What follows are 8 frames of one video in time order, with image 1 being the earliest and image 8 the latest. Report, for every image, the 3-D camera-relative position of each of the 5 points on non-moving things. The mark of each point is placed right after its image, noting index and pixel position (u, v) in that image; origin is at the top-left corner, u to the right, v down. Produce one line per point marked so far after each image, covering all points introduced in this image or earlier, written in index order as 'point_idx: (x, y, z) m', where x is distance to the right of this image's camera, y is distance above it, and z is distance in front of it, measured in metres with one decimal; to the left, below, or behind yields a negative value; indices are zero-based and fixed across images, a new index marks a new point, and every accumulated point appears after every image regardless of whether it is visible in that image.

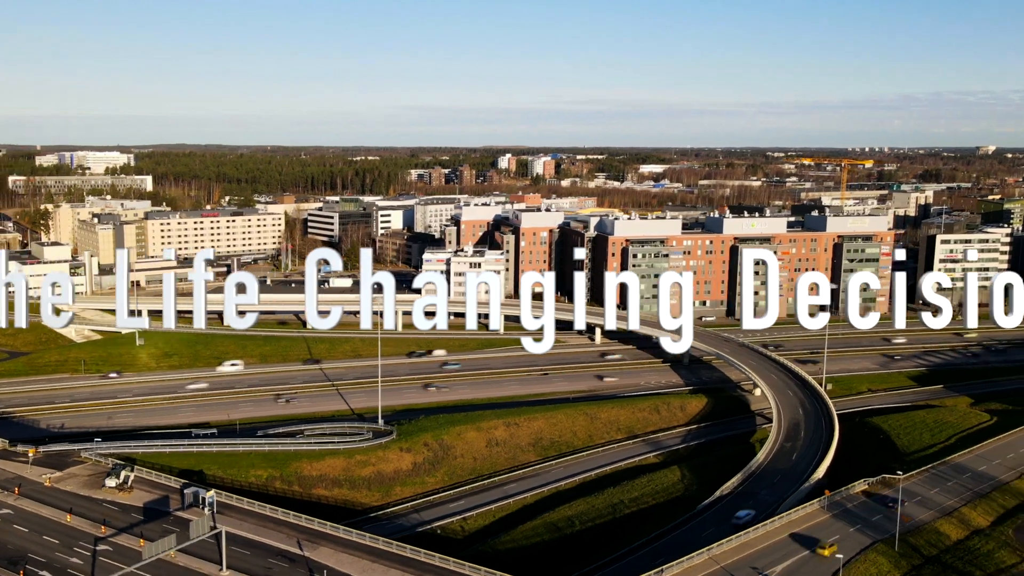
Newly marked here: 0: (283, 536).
0: (-4.4, -4.7, +18.3) m
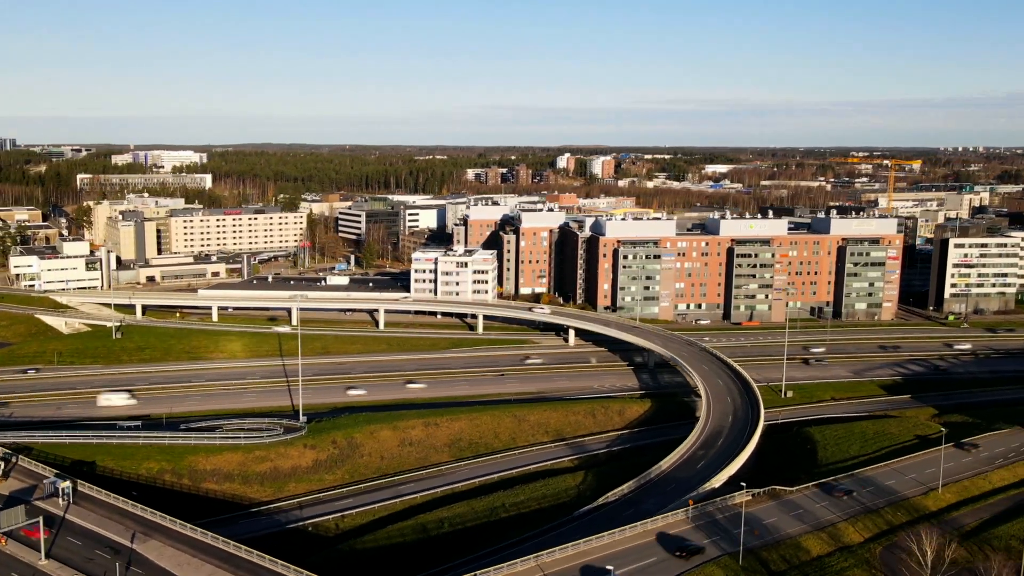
0: (-7.6, -4.7, +18.7) m
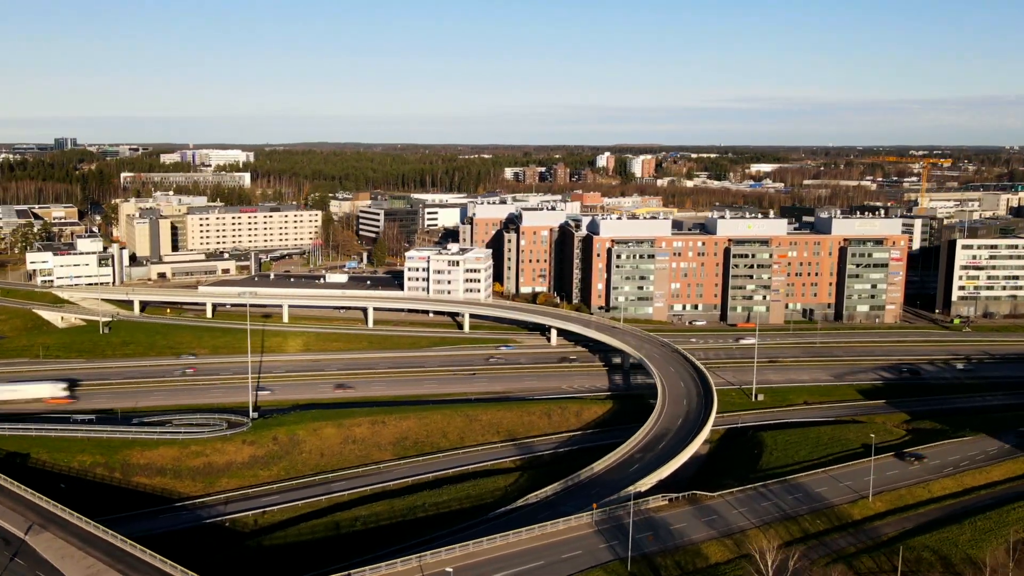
0: (-9.7, -4.6, +19.1) m
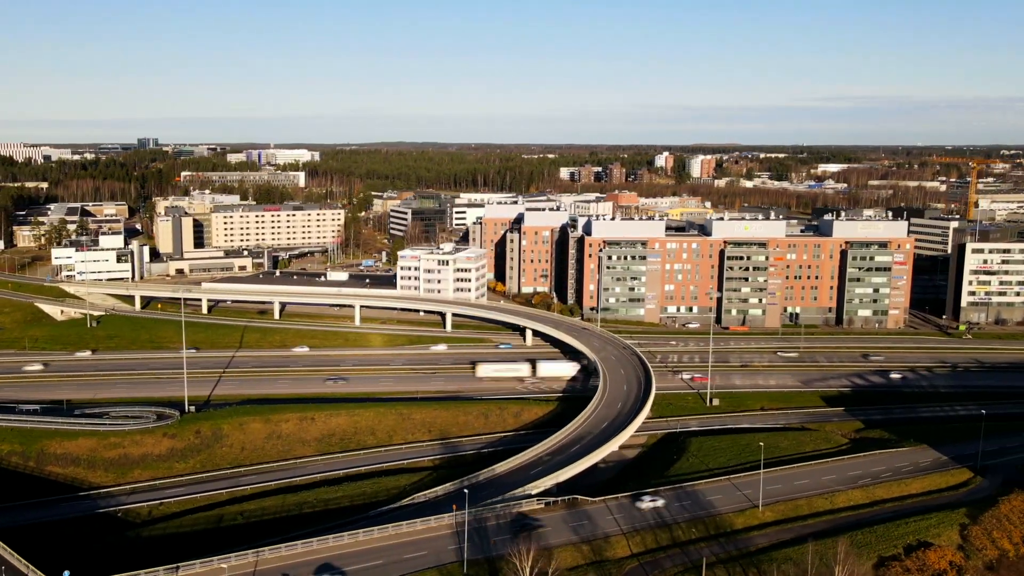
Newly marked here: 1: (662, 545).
0: (-12.7, -4.5, +19.9) m
1: (+3.1, -5.3, +19.8) m
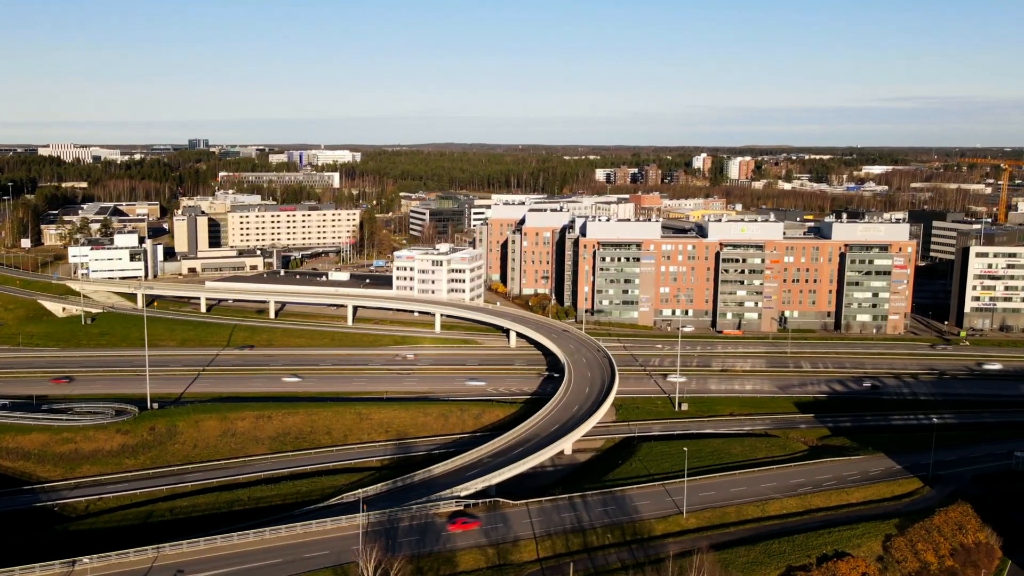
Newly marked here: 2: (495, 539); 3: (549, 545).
0: (-14.6, -4.4, +20.5) m
1: (+1.2, -5.4, +19.7) m
2: (-0.3, -5.2, +19.9) m
3: (+0.8, -5.3, +19.8) m
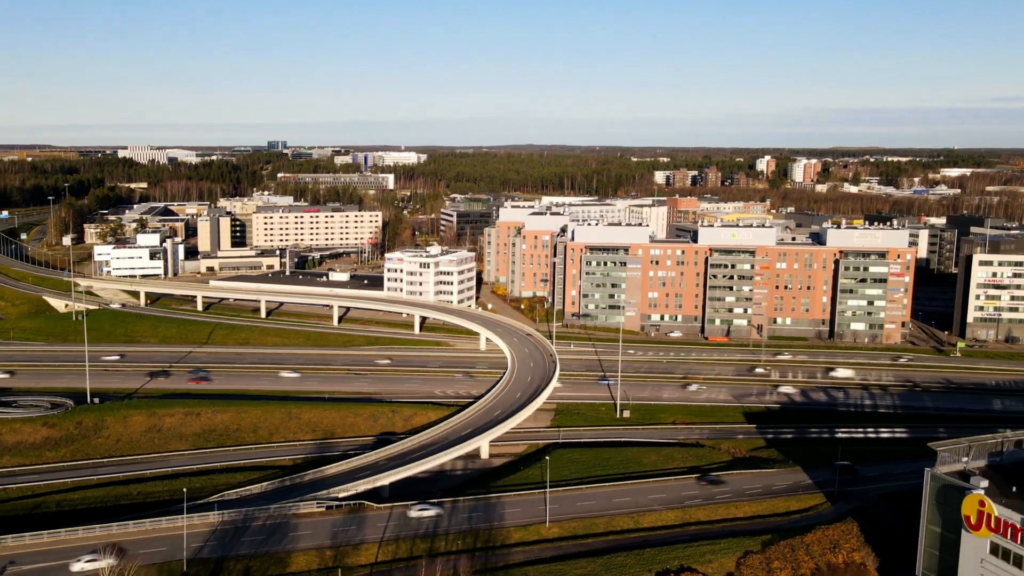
0: (-17.7, -4.3, +21.8) m
1: (-2.0, -5.5, +19.6) m
2: (-3.6, -5.3, +19.9) m
3: (-2.5, -5.4, +19.7) m
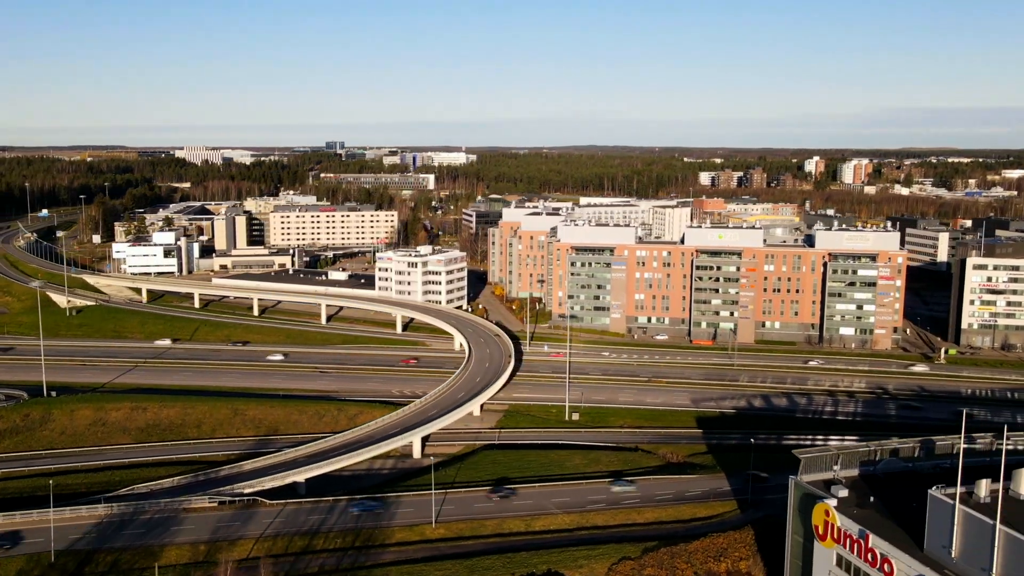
0: (-20.1, -4.1, +22.9) m
1: (-4.6, -5.4, +19.7) m
2: (-6.2, -5.2, +20.1) m
3: (-5.1, -5.3, +19.9) m
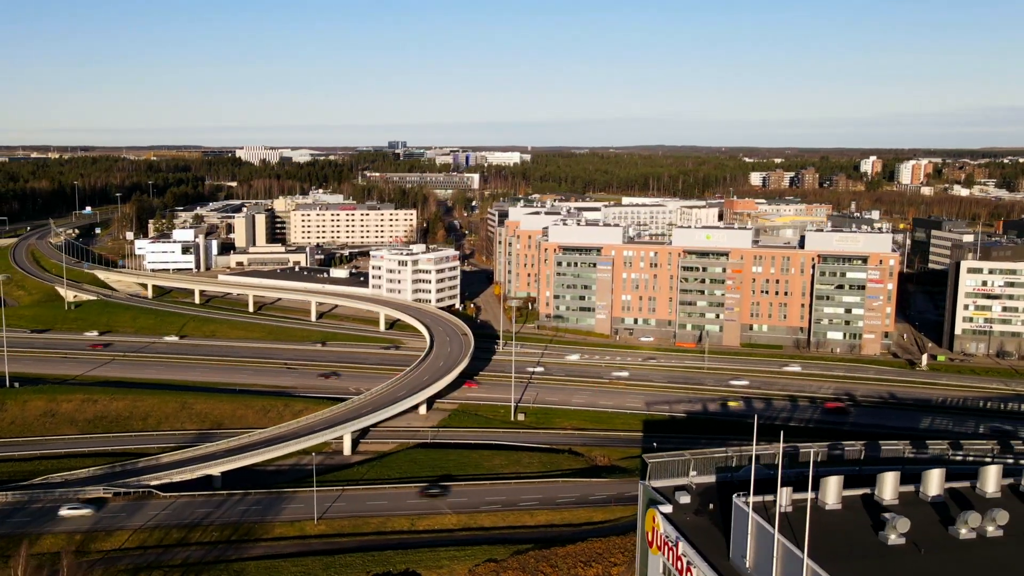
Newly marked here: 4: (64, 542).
0: (-22.5, -3.9, +24.3) m
1: (-7.4, -5.4, +20.0) m
2: (-8.9, -5.1, +20.6) m
3: (-7.8, -5.3, +20.2) m
4: (-9.2, -5.3, +19.8) m
